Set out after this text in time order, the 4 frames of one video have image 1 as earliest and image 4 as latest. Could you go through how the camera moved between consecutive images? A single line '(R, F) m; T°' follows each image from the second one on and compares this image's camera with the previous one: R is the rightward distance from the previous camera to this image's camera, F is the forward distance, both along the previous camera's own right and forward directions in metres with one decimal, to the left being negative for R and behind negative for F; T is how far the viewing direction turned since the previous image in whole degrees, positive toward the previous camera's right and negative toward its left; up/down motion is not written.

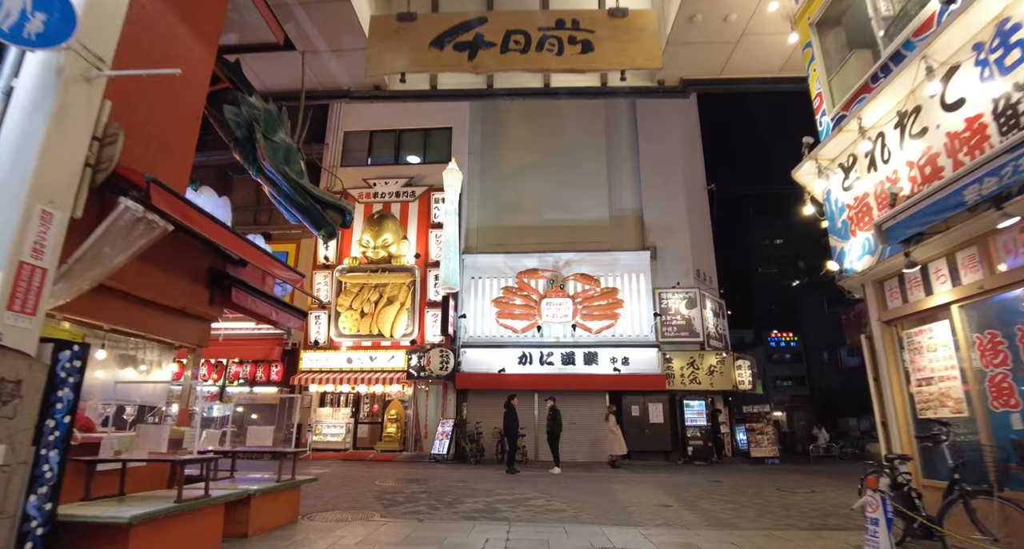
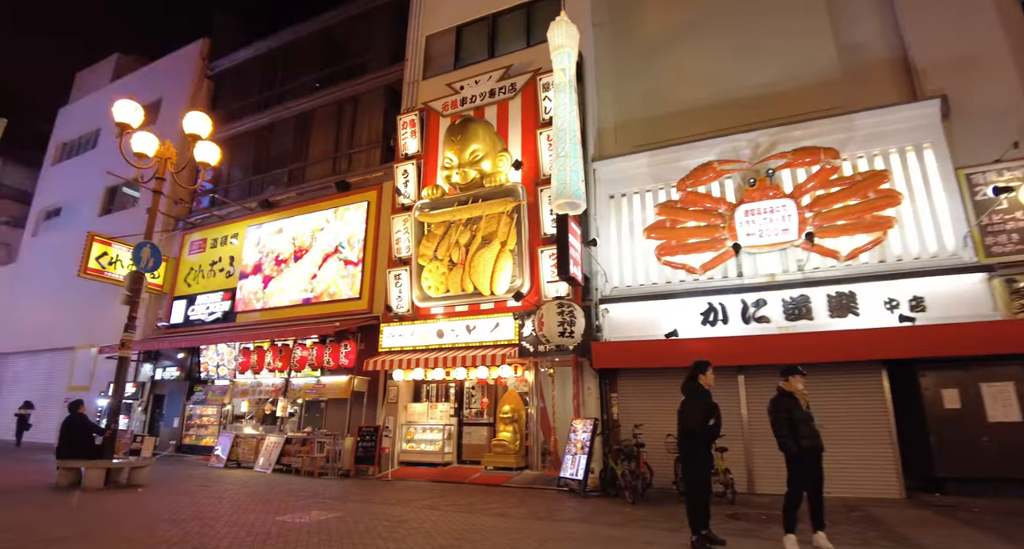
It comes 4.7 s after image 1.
(0.0, +6.2) m; -18°
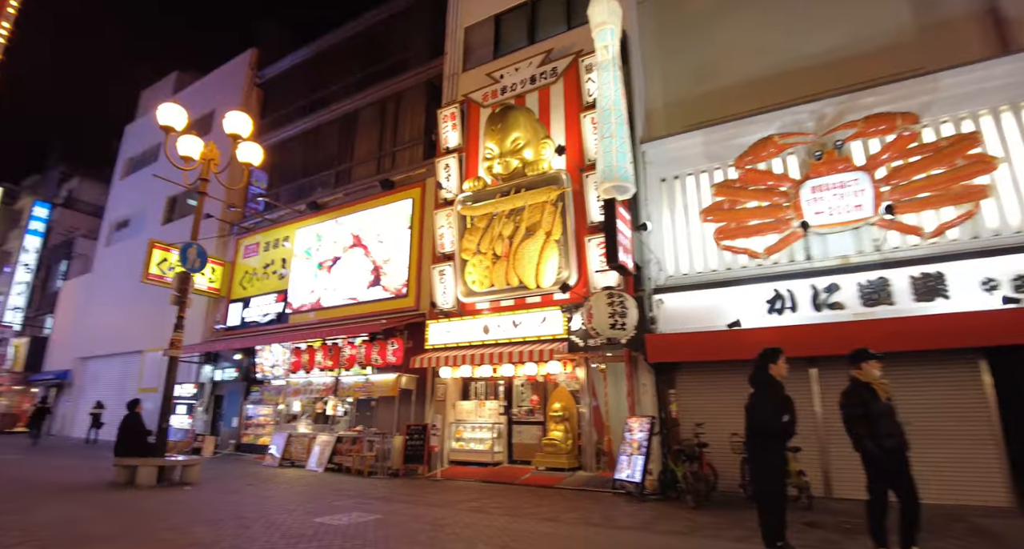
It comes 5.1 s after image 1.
(+0.1, +0.4) m; -6°
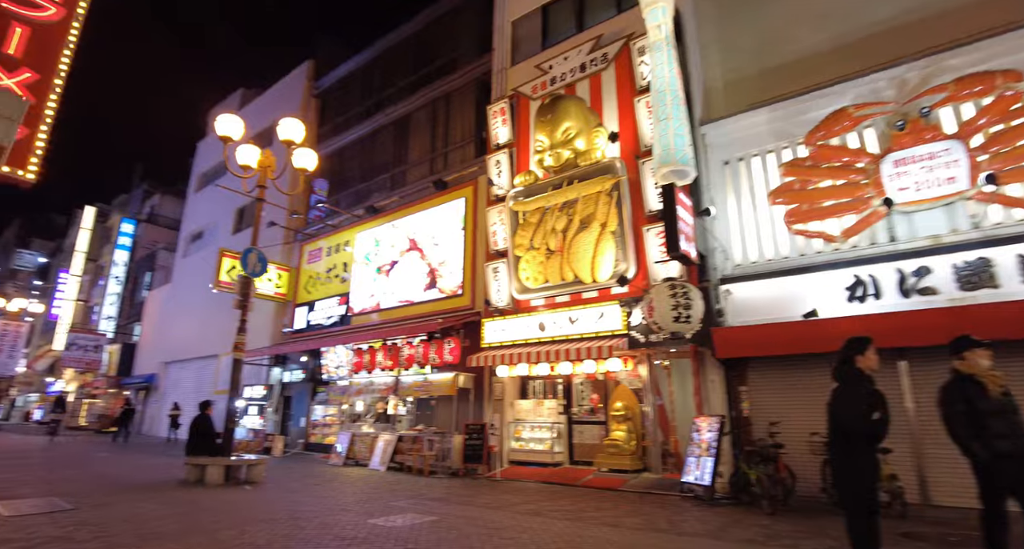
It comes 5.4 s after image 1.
(+0.1, +0.3) m; -7°
